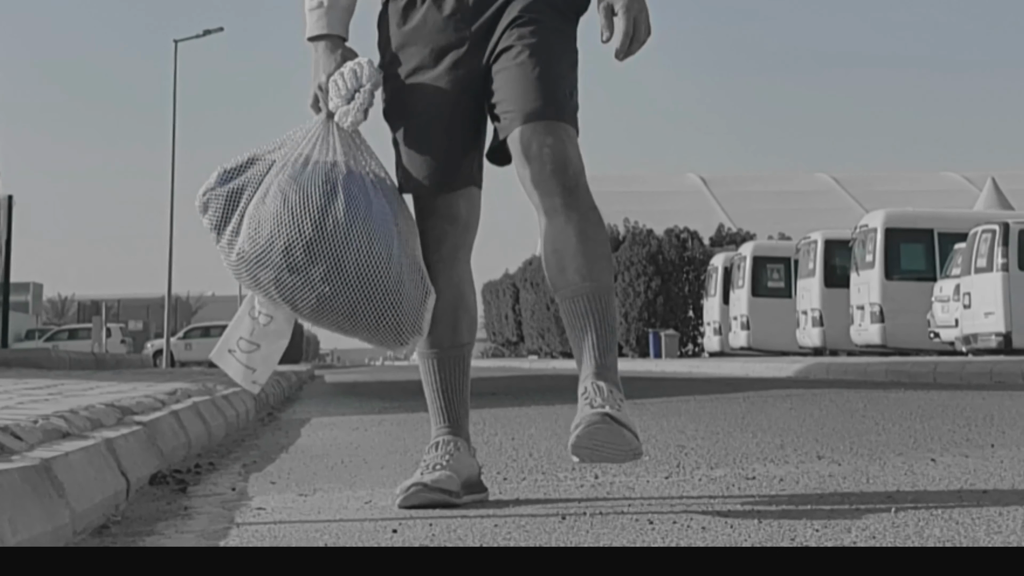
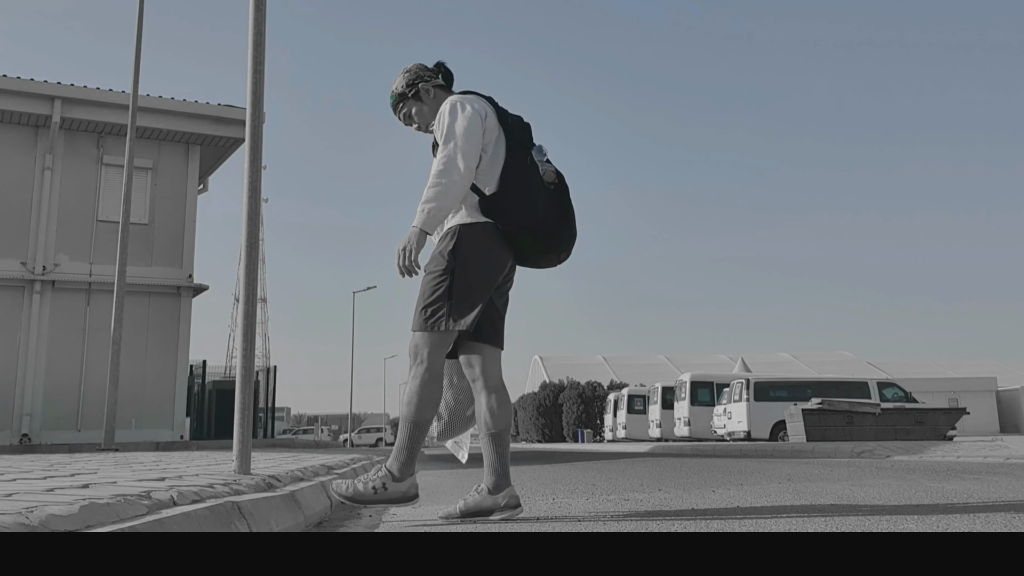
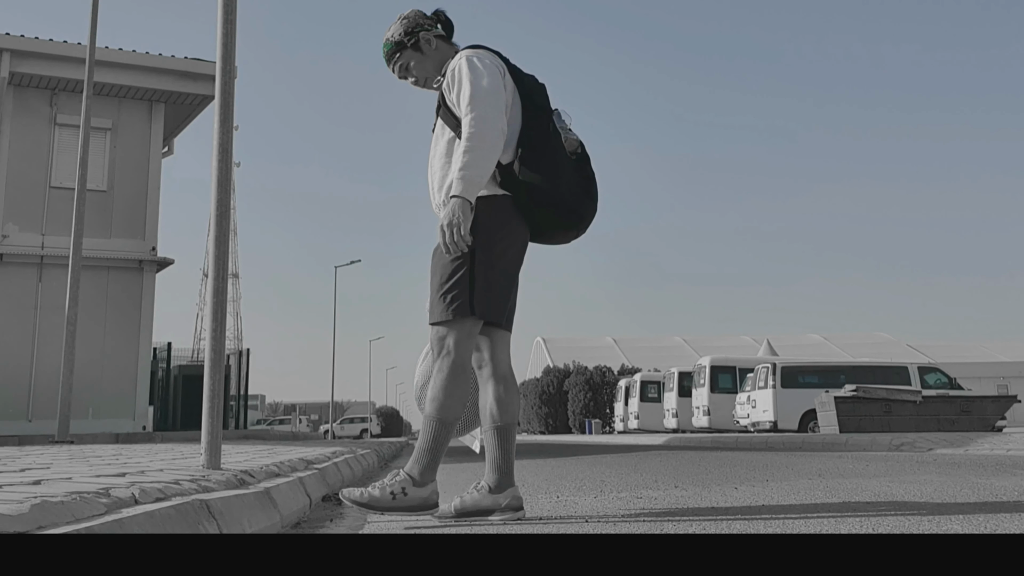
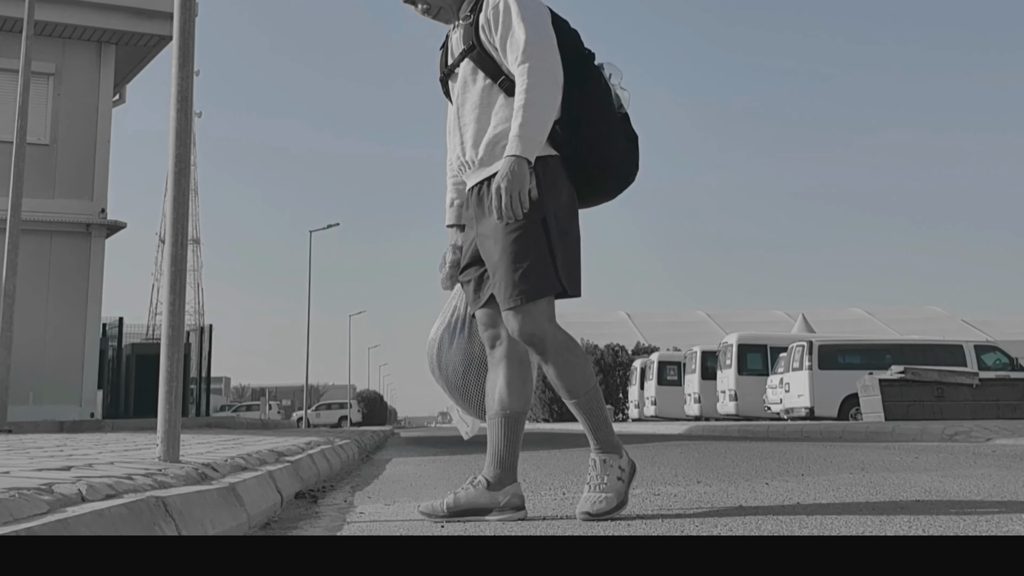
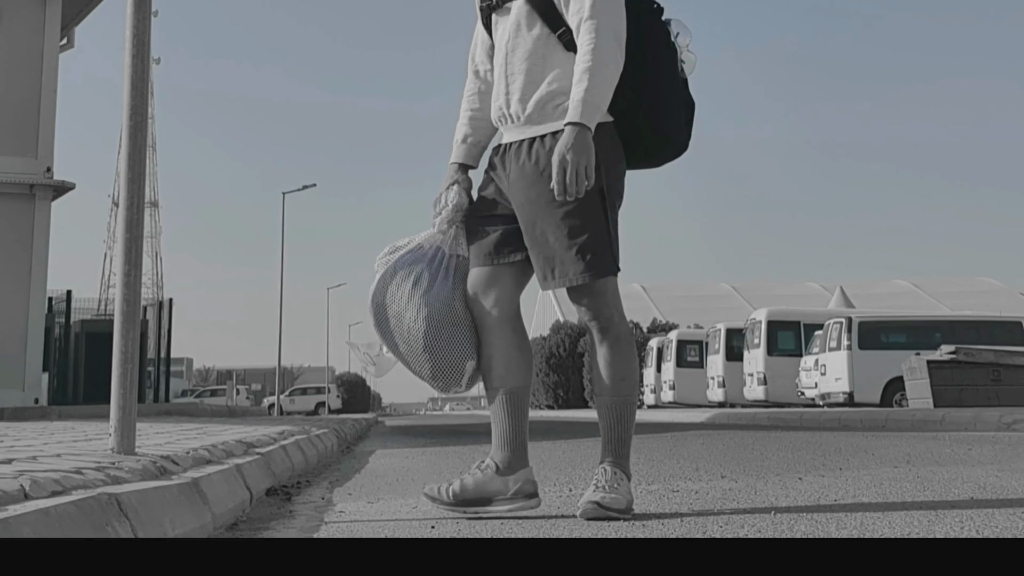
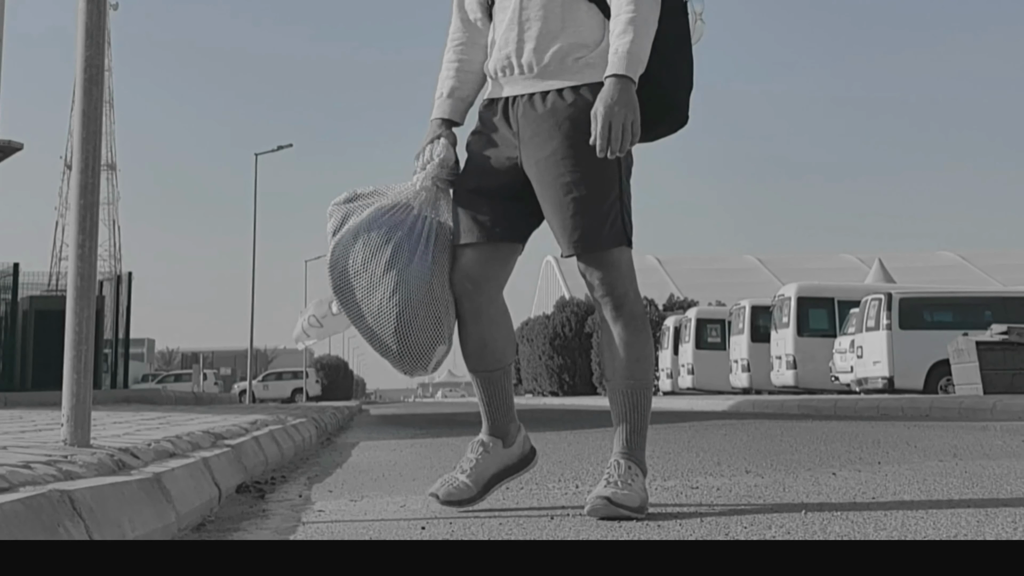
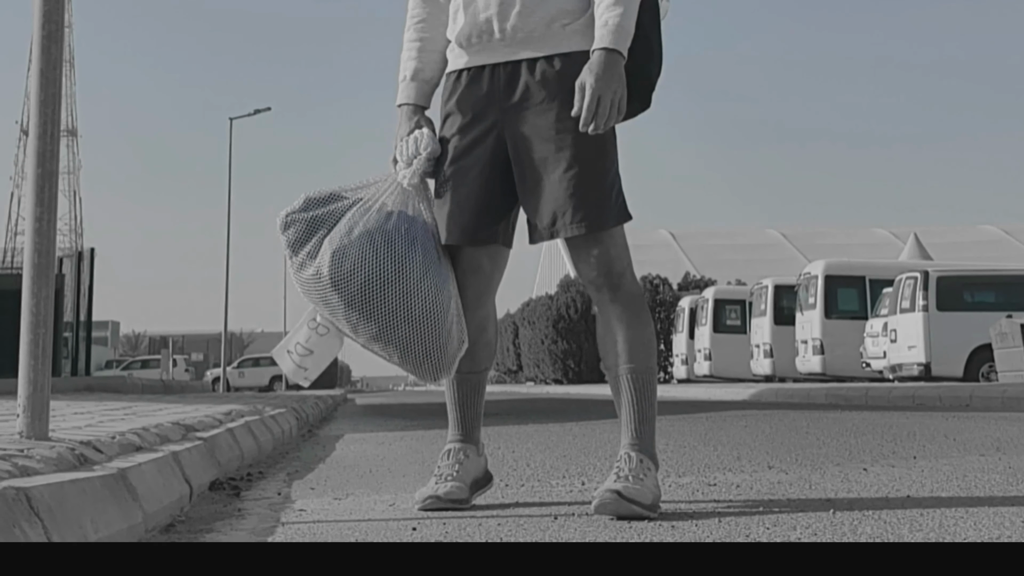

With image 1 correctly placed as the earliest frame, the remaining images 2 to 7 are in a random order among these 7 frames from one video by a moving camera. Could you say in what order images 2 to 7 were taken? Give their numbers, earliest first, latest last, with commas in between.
7, 6, 5, 4, 3, 2
